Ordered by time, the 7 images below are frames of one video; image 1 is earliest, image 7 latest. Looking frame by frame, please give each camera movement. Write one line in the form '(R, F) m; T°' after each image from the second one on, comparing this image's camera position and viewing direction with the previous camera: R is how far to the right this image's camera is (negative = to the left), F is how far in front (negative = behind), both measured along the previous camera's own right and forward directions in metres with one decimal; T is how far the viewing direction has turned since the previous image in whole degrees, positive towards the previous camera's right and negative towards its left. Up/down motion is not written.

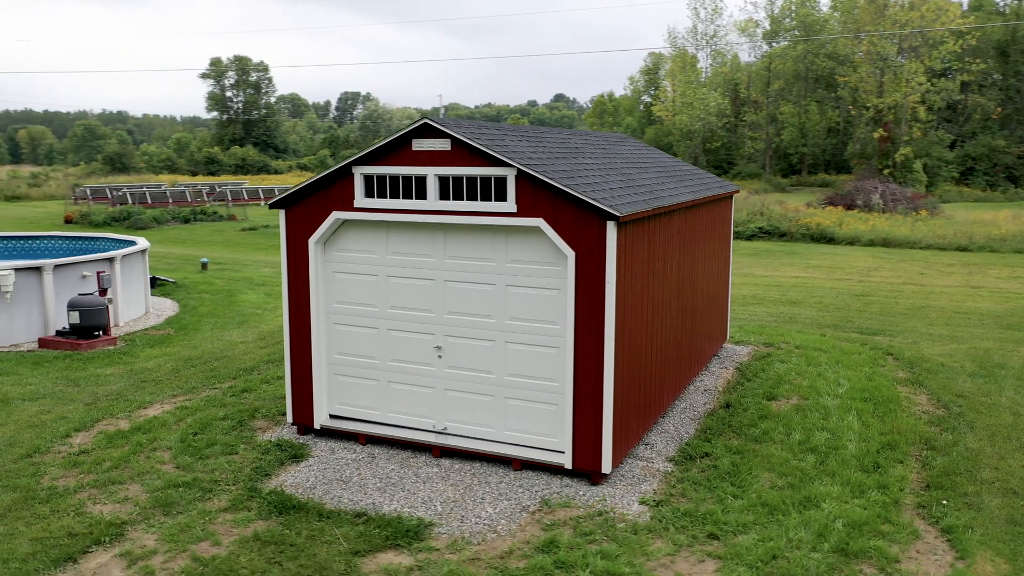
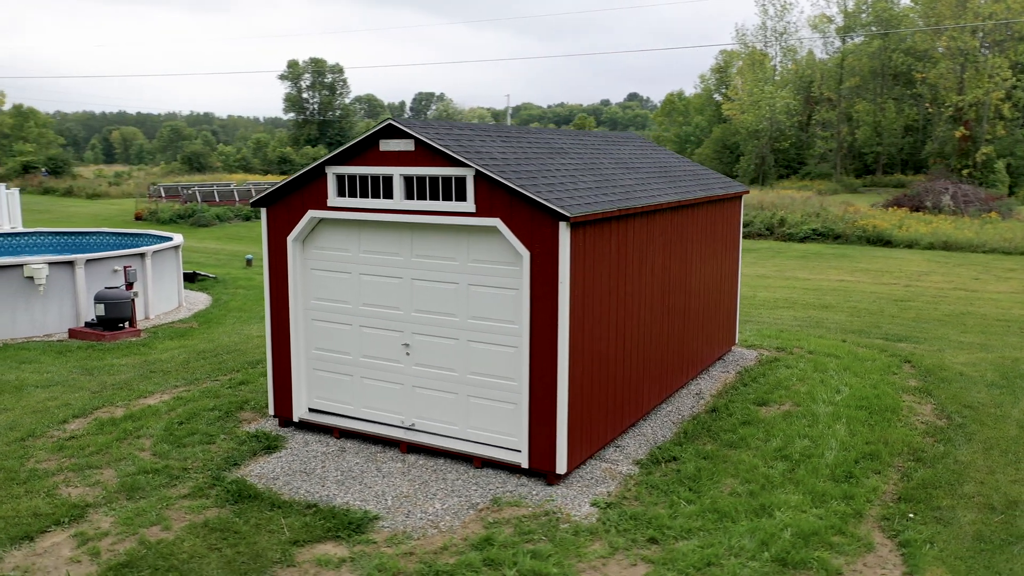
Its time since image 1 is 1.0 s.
(+0.9, 0.0) m; -5°
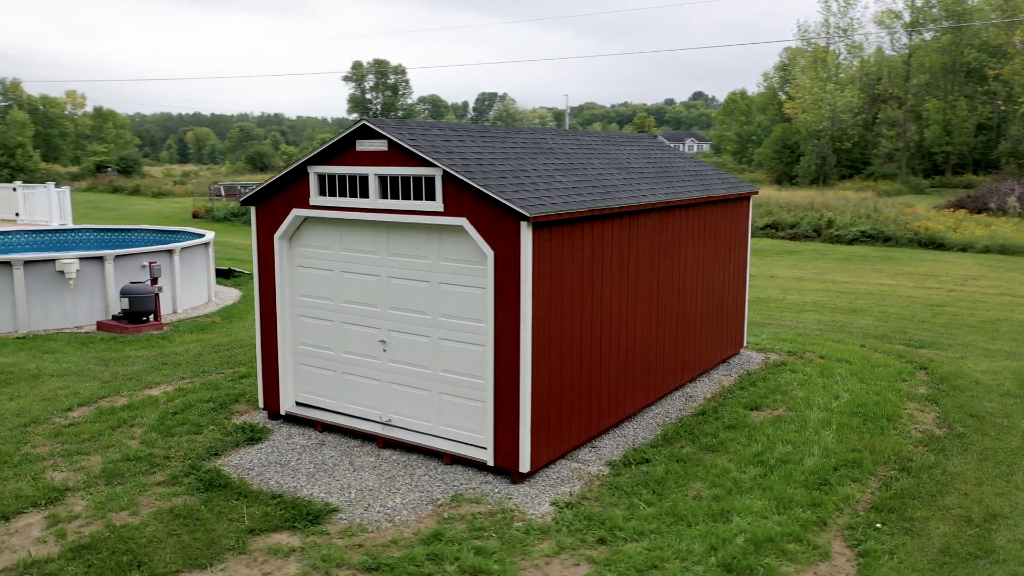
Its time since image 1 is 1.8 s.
(+0.8, 0.0) m; -4°
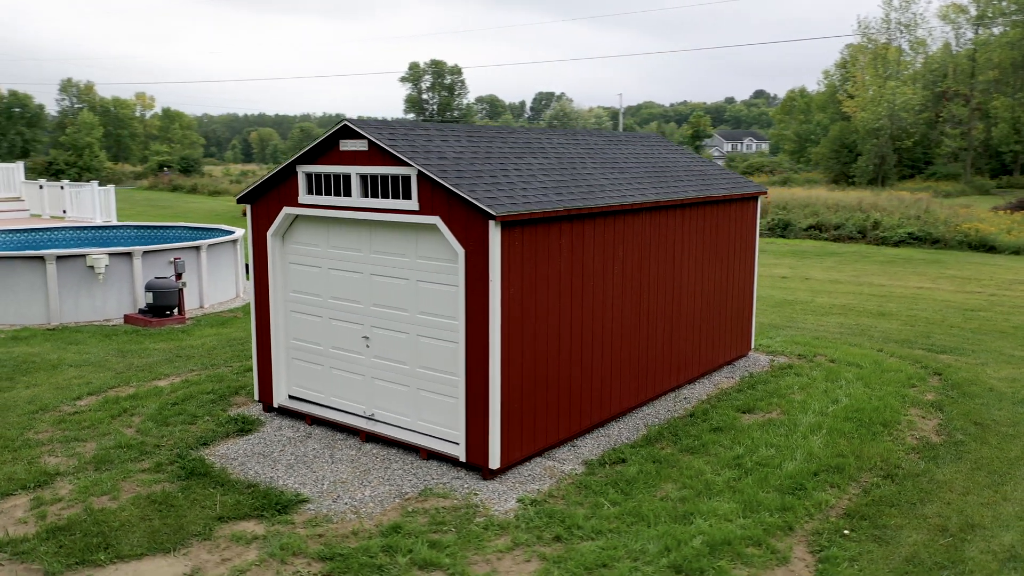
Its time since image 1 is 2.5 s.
(+0.7, 0.0) m; -4°
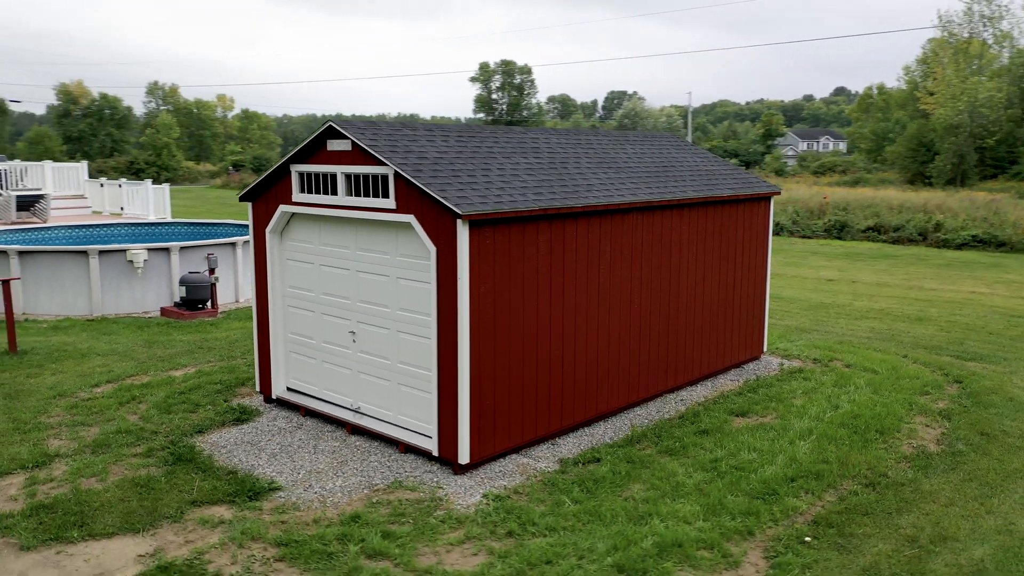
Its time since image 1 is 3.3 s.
(+0.8, 0.0) m; -5°
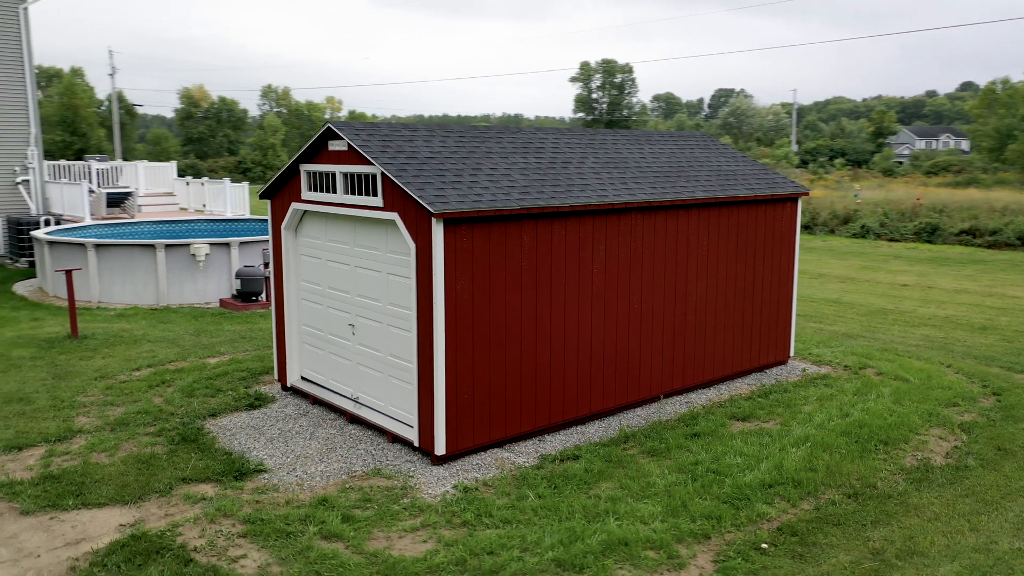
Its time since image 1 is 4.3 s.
(+1.1, -0.1) m; -7°
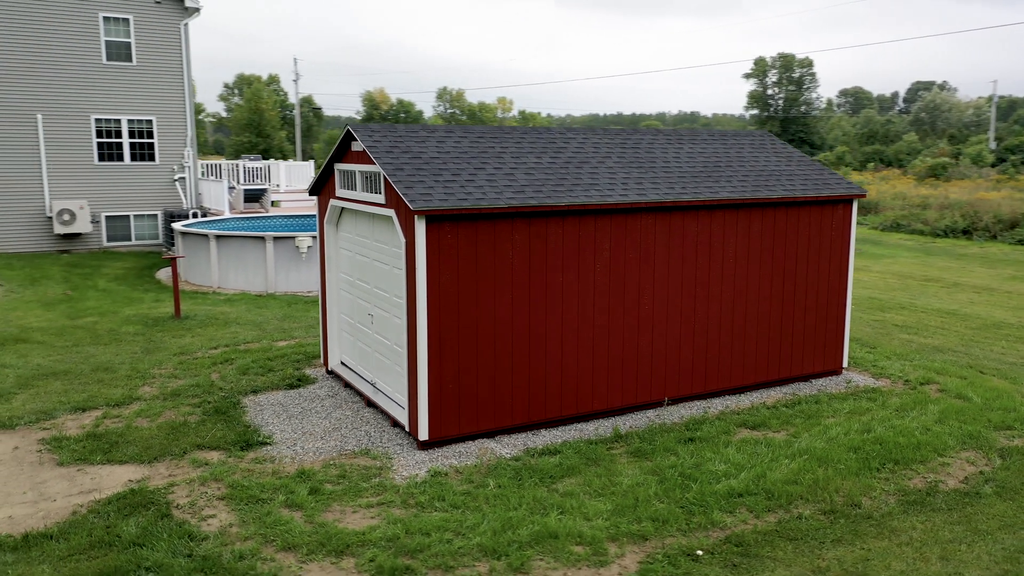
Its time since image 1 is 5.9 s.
(+1.6, 0.0) m; -12°
